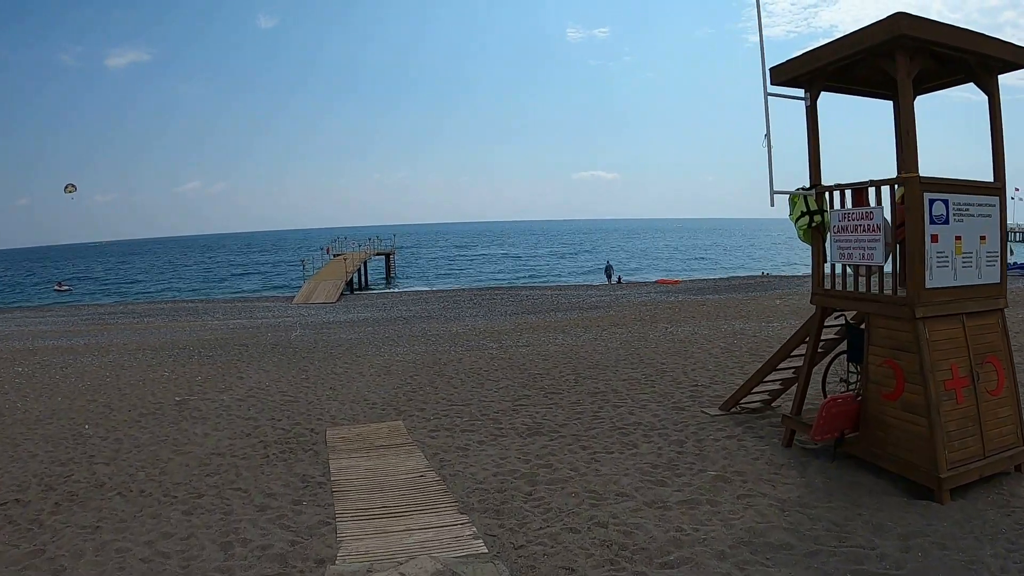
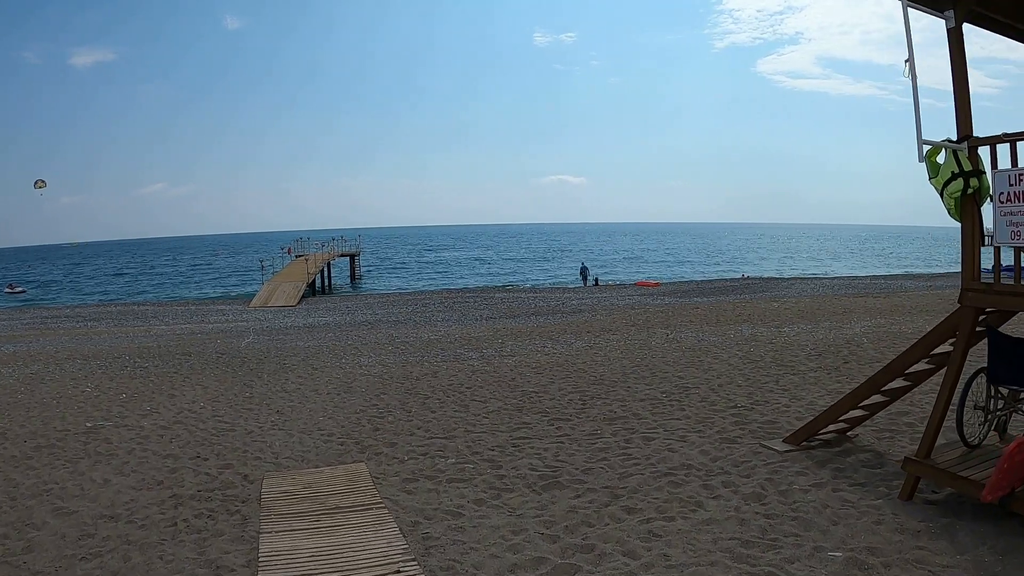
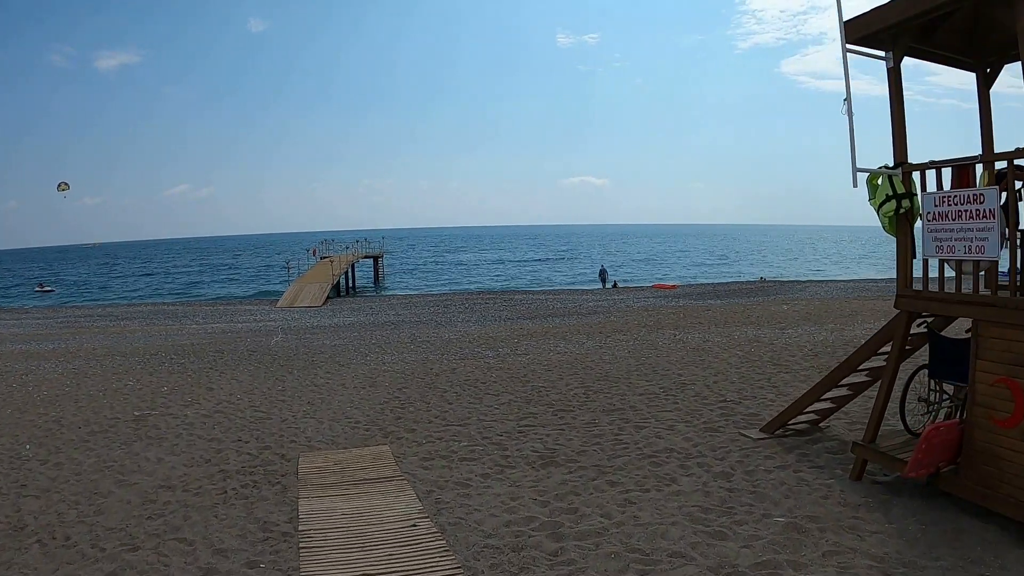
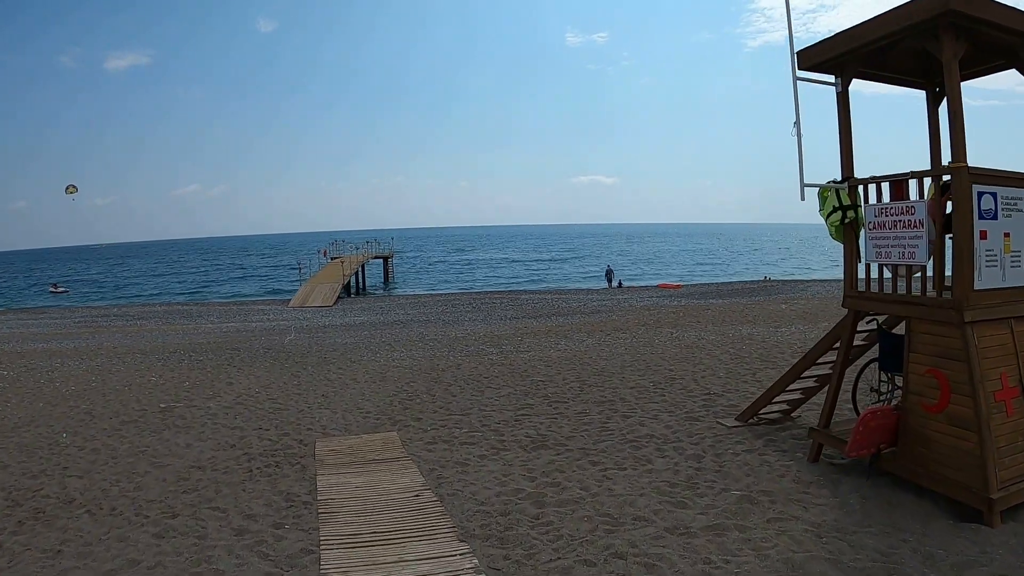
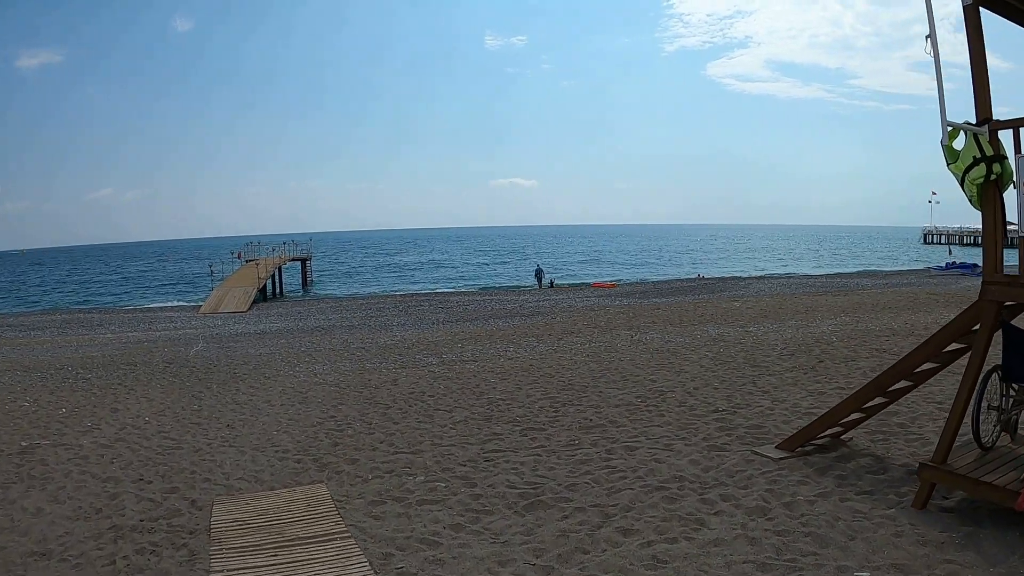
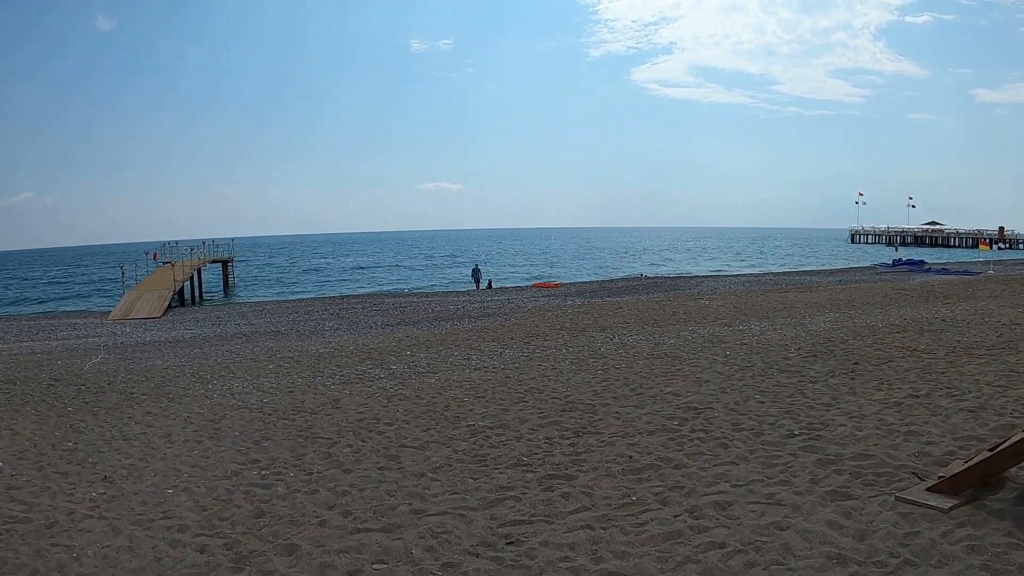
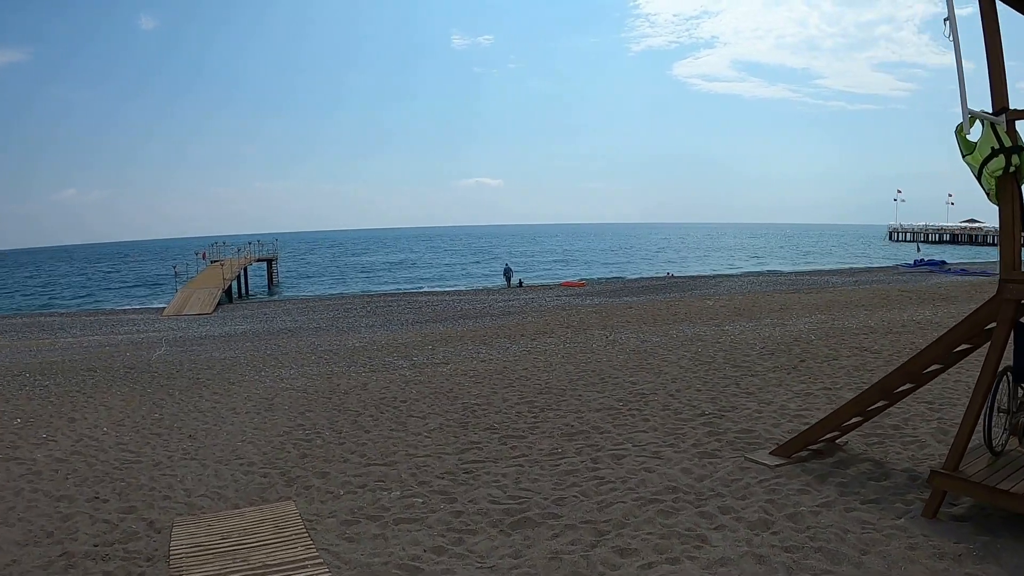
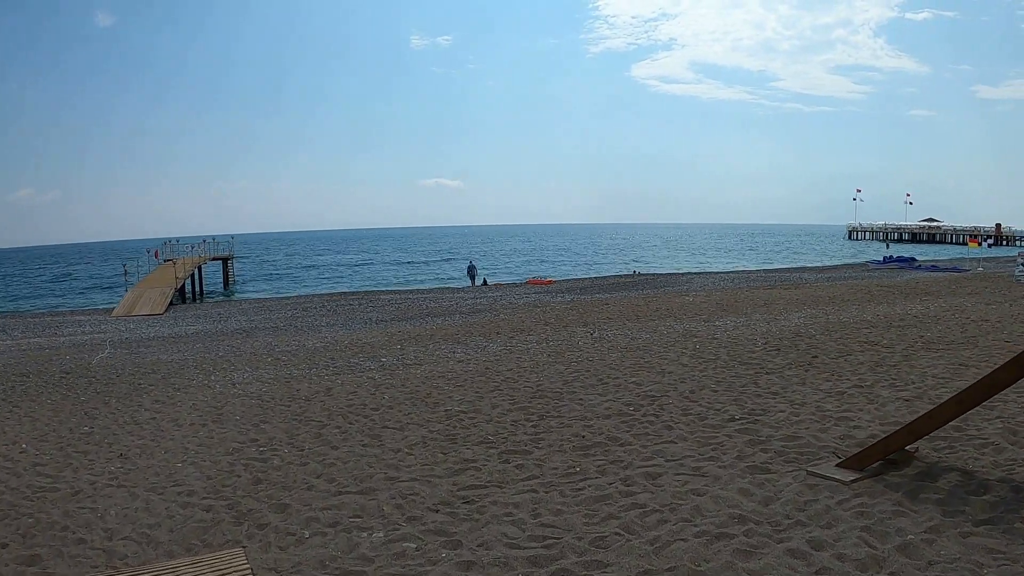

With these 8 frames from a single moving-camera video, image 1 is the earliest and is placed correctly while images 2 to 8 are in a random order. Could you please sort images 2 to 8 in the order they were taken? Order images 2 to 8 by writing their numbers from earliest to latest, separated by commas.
4, 3, 2, 5, 7, 8, 6
